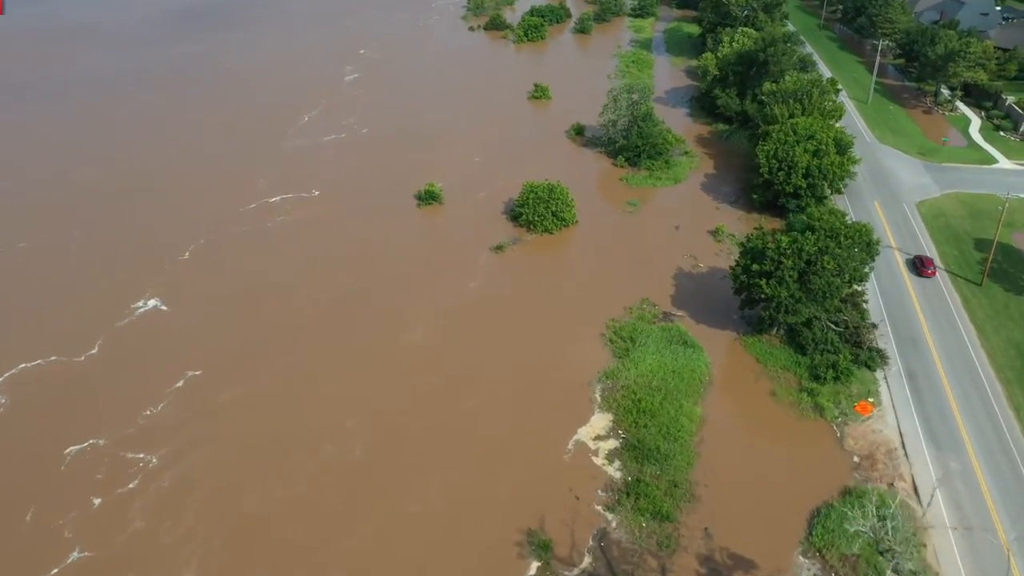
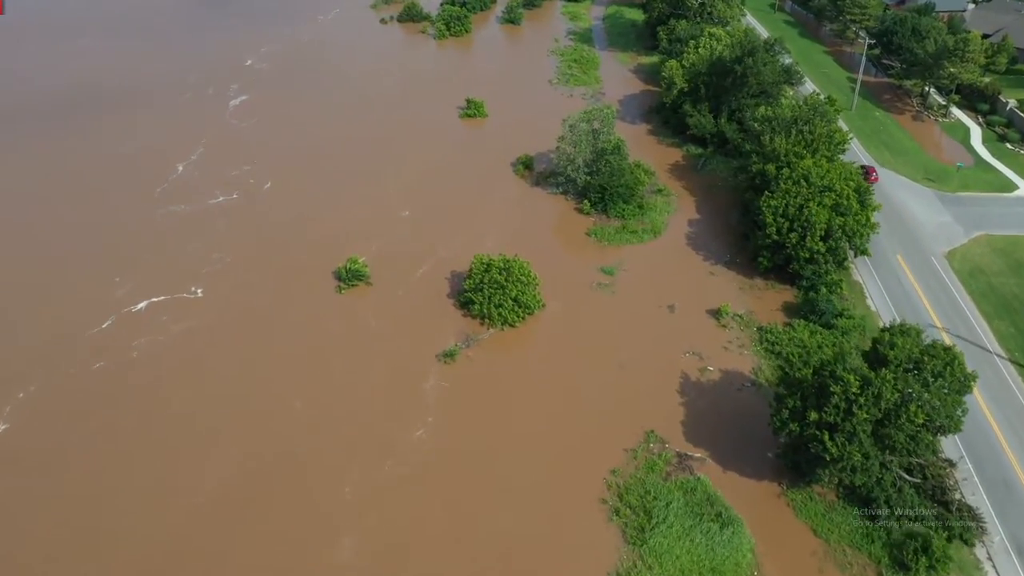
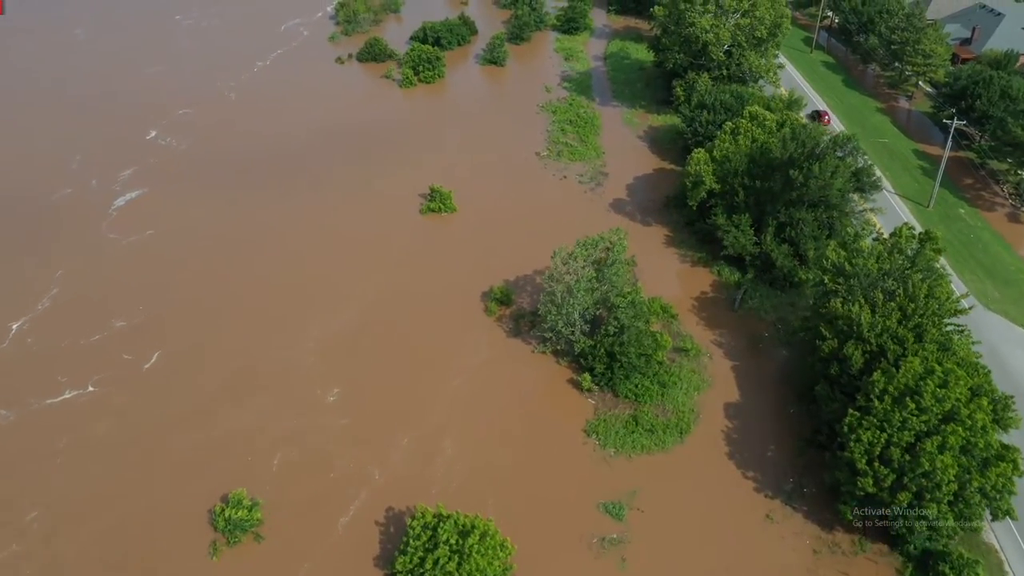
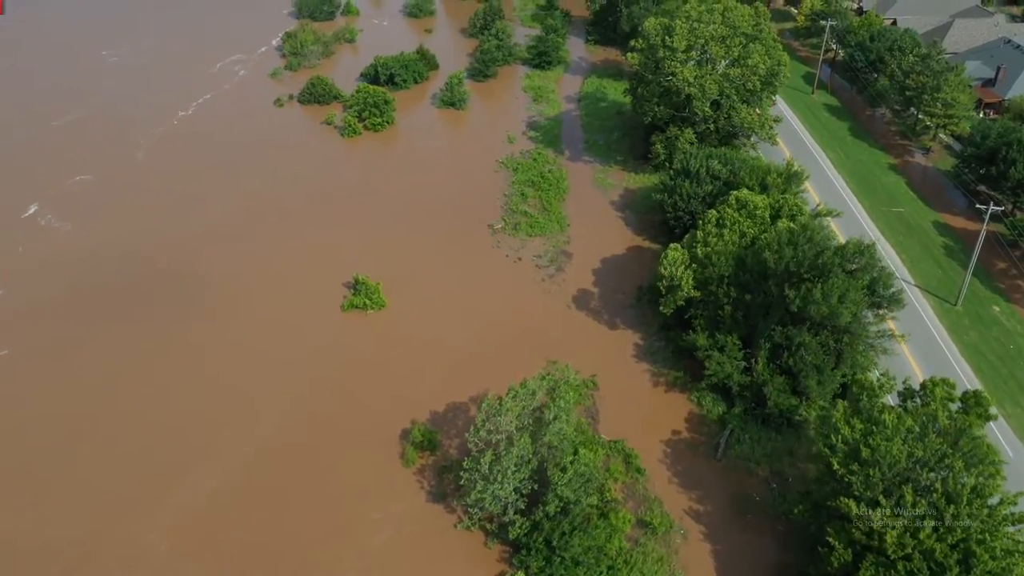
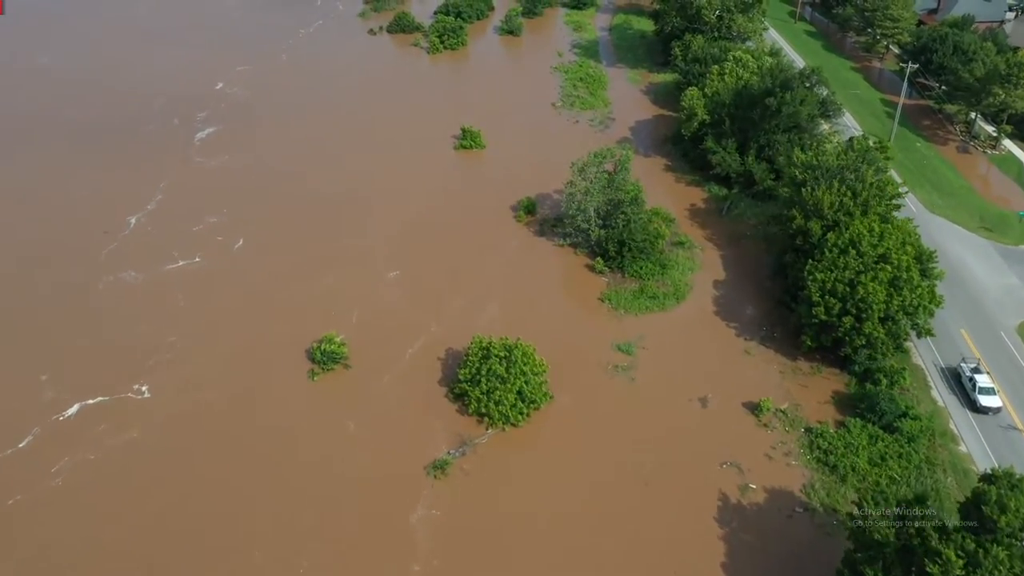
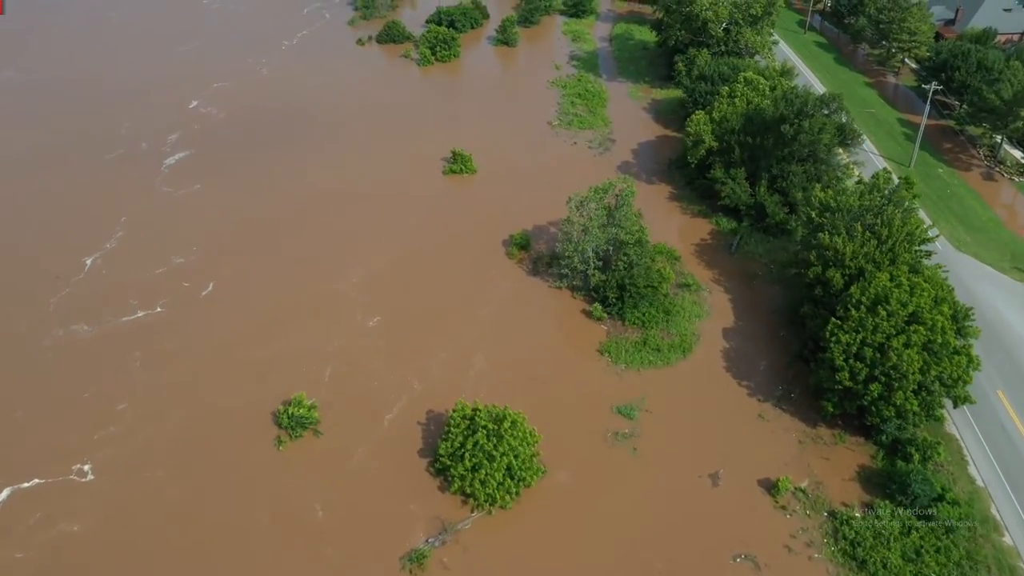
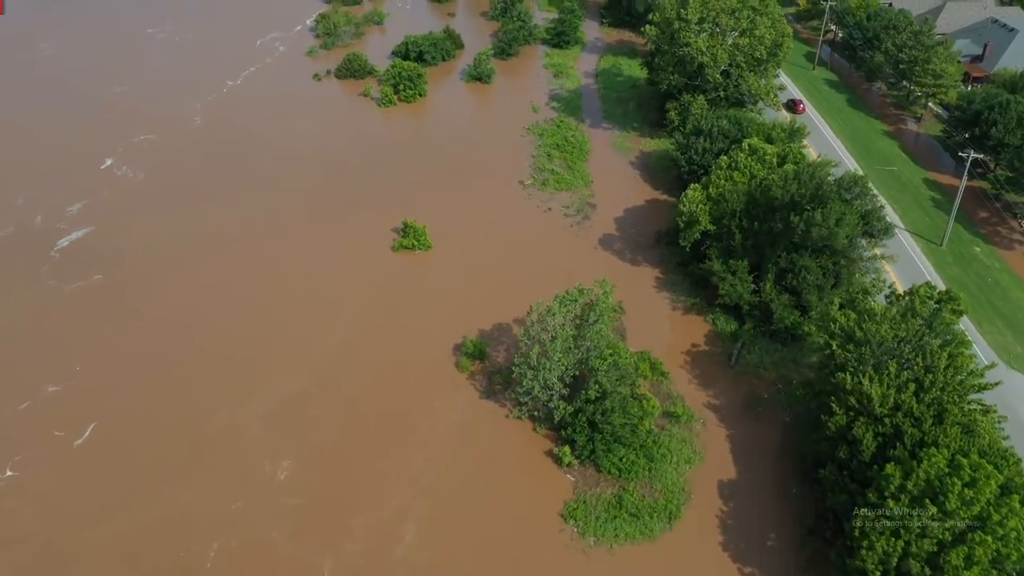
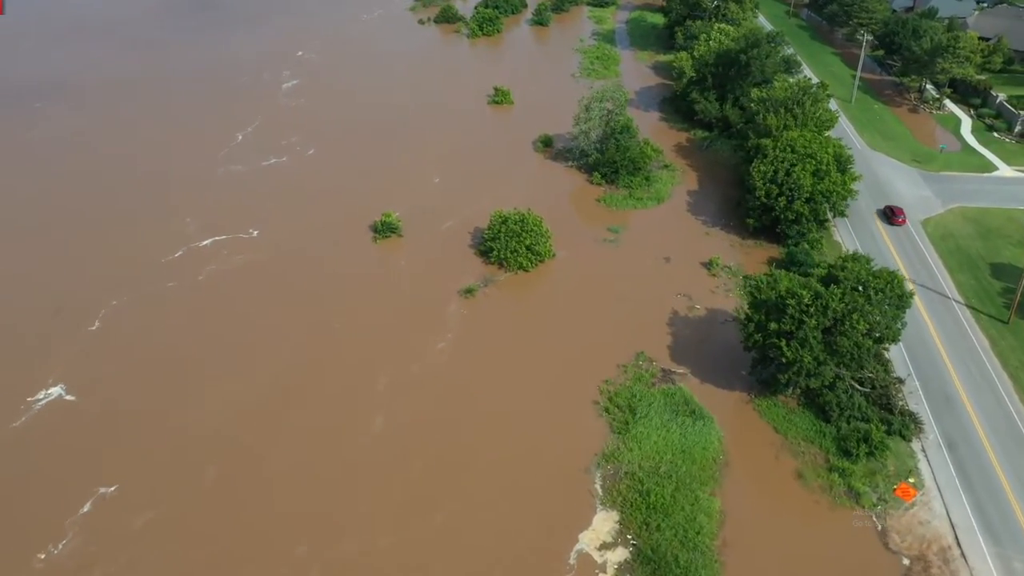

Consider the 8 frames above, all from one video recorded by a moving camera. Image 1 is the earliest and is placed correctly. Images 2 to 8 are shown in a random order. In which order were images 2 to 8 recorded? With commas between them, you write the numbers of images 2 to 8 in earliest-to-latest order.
8, 2, 5, 6, 3, 7, 4
